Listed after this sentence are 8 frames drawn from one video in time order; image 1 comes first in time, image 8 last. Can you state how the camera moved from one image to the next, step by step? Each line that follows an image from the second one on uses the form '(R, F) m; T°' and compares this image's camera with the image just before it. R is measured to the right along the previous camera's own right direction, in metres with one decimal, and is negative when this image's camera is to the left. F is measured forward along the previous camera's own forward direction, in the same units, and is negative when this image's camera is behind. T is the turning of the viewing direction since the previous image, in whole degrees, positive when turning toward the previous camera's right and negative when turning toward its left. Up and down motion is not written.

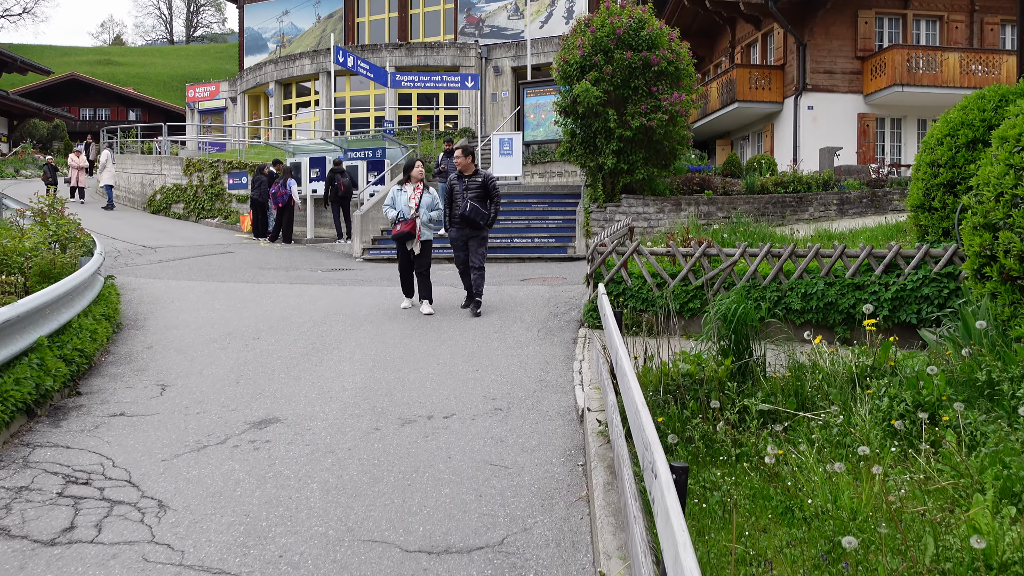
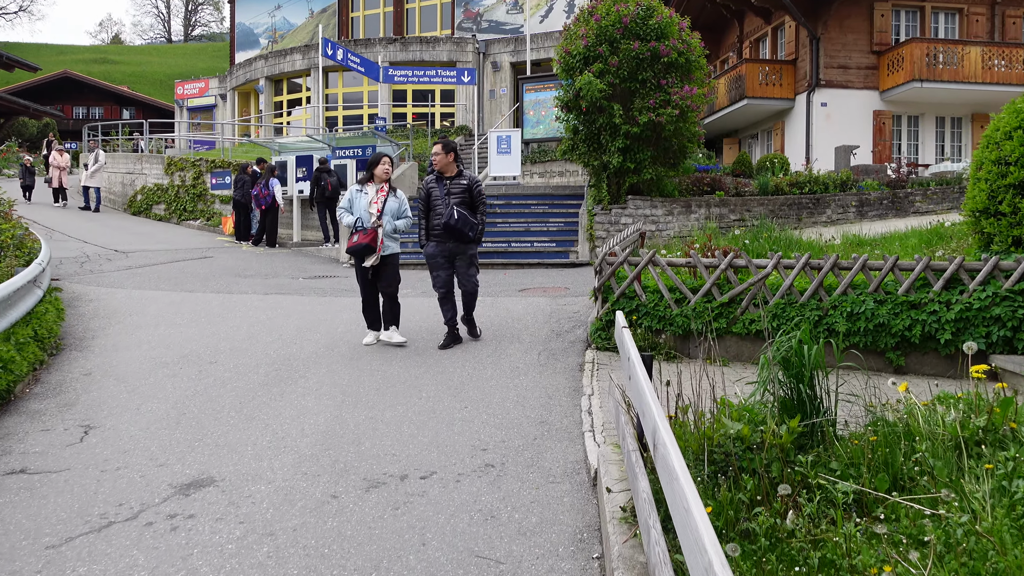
(0.0, +1.1) m; 0°
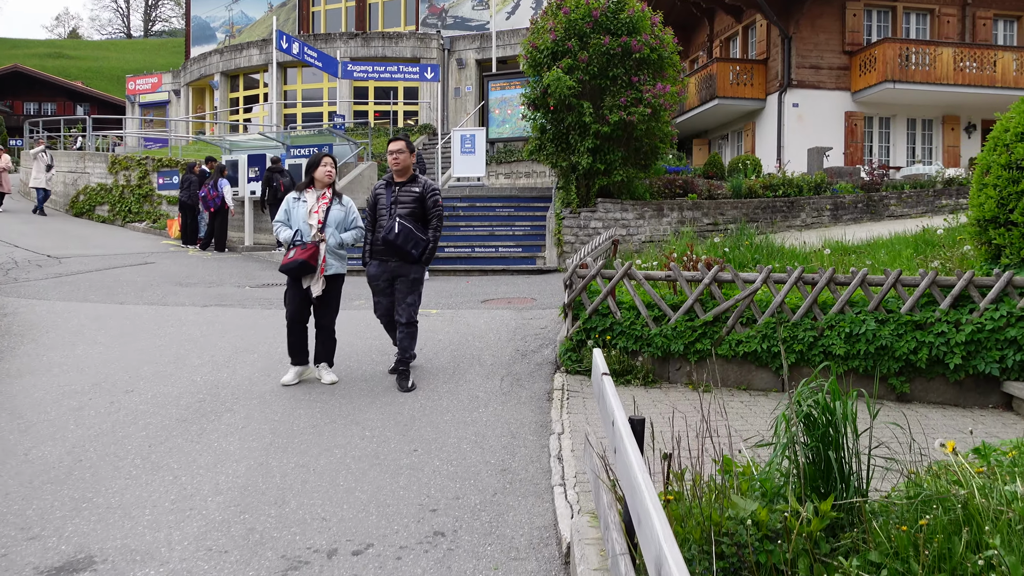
(+0.1, +0.8) m; +2°
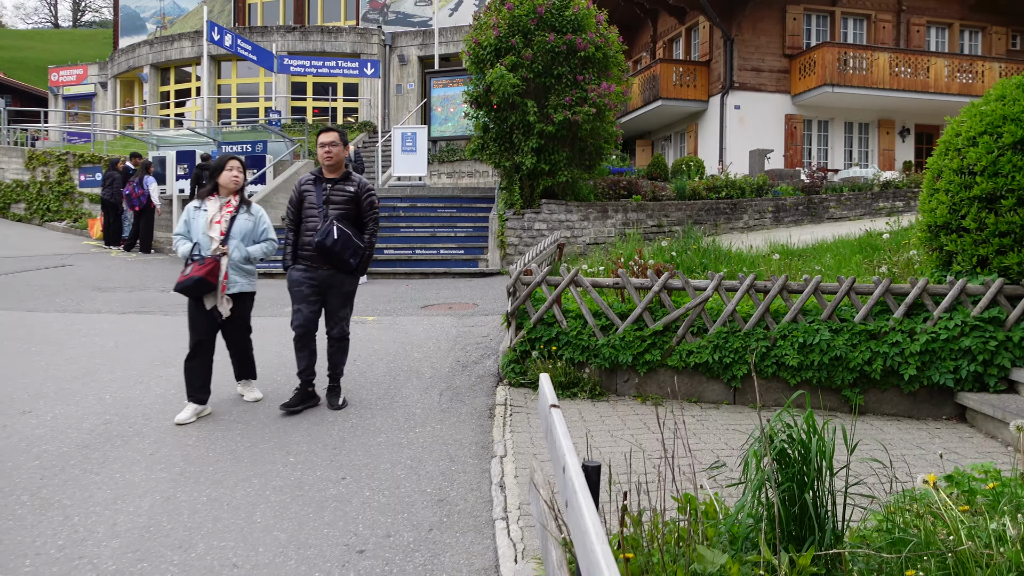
(0.0, +0.4) m; +4°
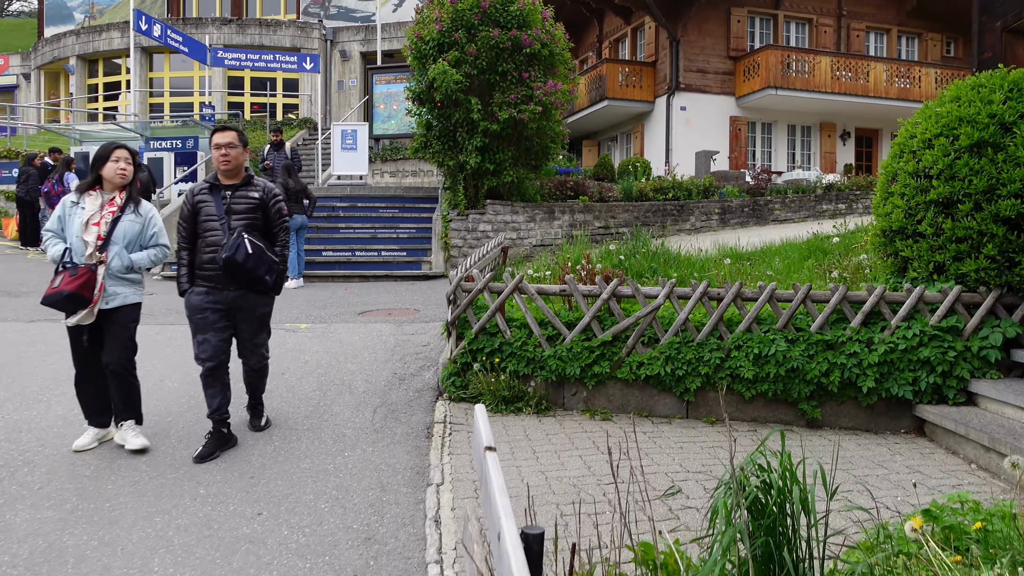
(+0.1, +0.4) m; +4°
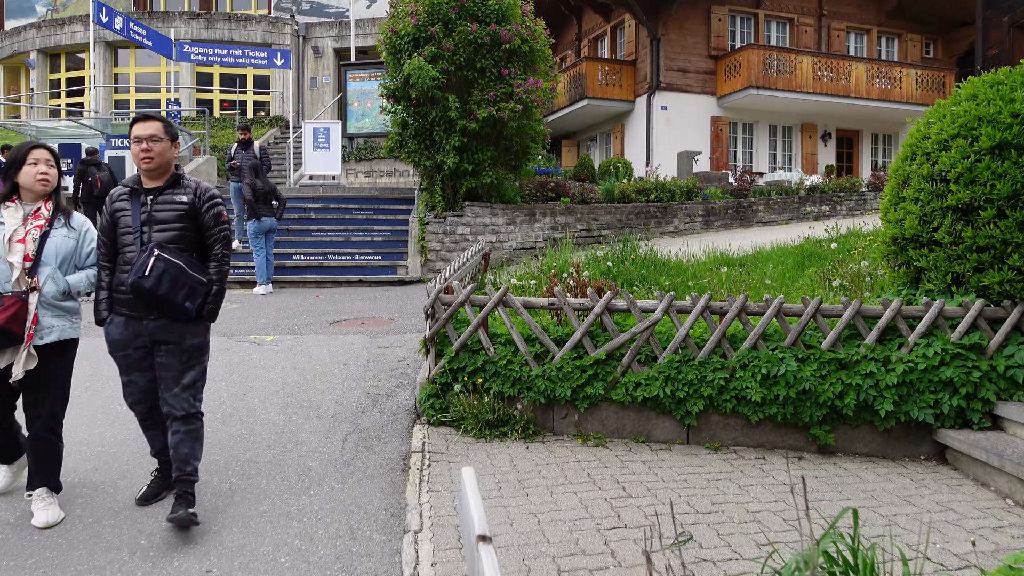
(-0.1, +0.5) m; +2°
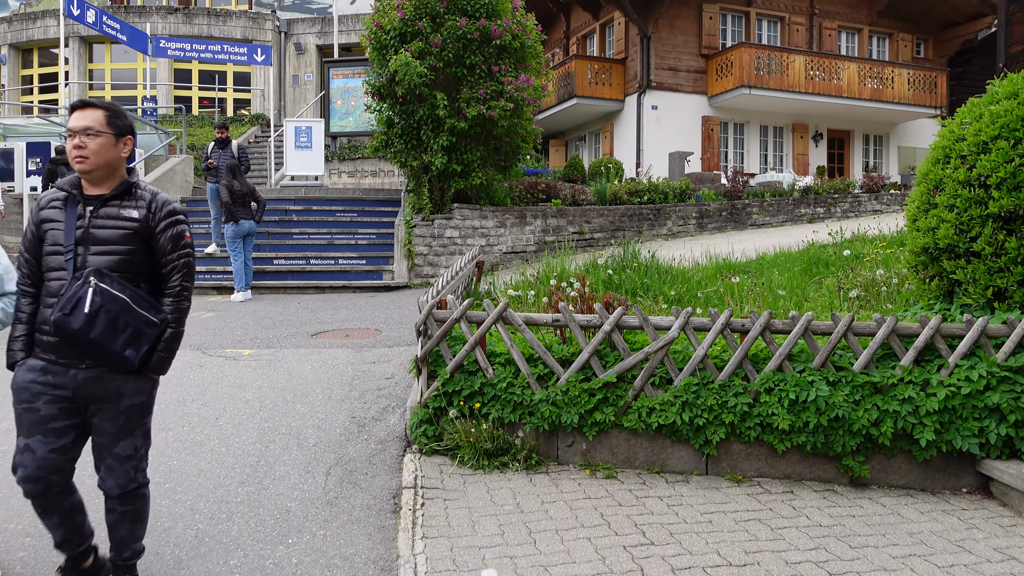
(-0.1, +0.5) m; +1°
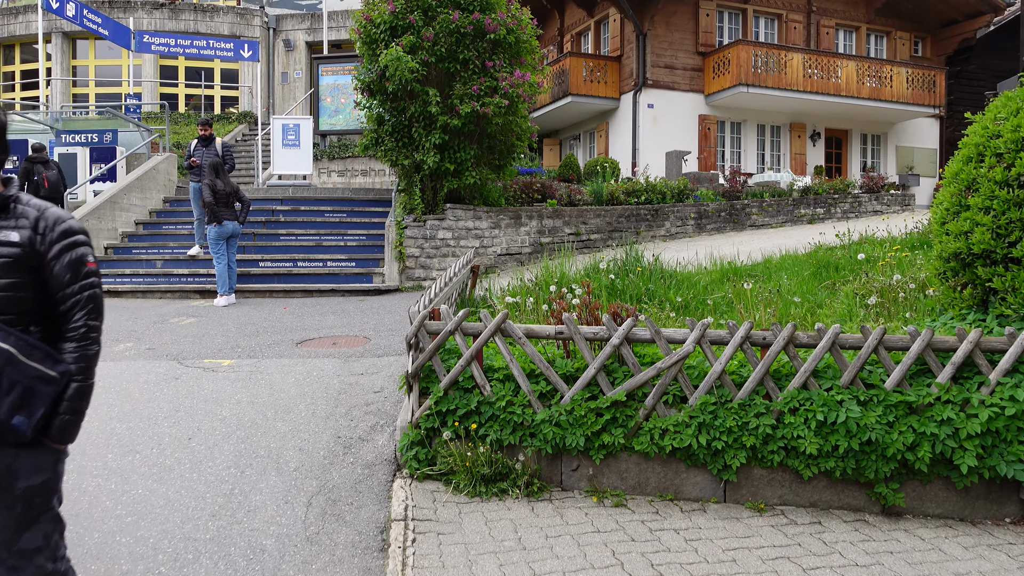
(0.0, +0.4) m; +1°
